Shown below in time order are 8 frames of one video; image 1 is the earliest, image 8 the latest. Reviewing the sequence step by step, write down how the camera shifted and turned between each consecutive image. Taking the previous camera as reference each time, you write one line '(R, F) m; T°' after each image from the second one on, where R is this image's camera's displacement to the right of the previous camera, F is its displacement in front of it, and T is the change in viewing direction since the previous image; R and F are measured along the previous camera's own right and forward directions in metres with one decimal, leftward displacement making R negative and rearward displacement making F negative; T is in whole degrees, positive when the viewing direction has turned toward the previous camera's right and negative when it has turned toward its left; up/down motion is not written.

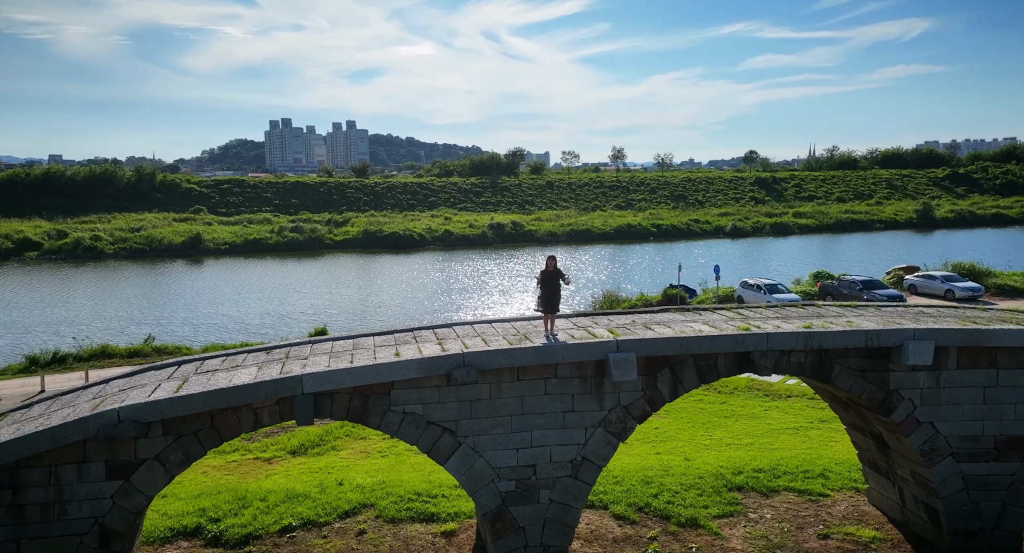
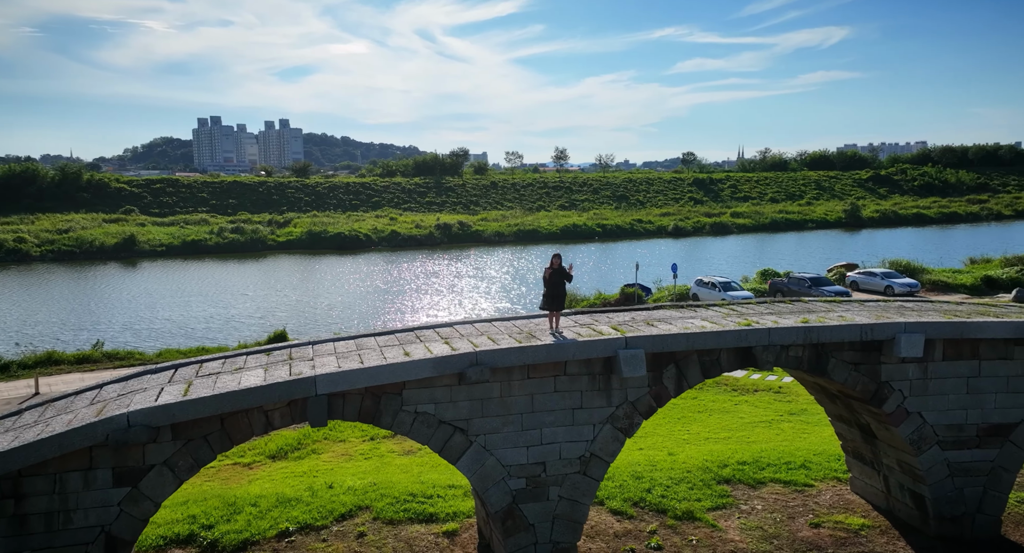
(-0.6, 0.0) m; +4°
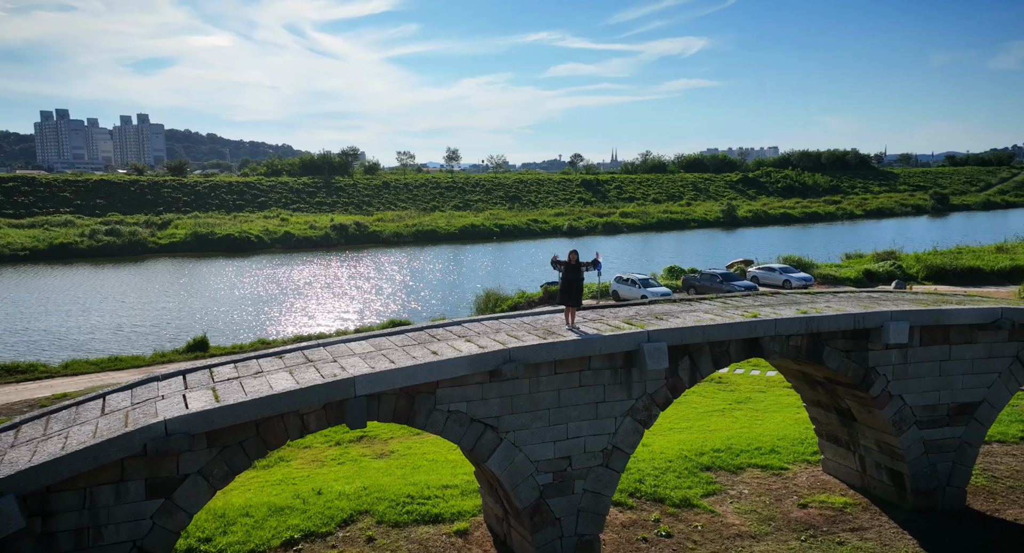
(-1.3, +0.1) m; +7°
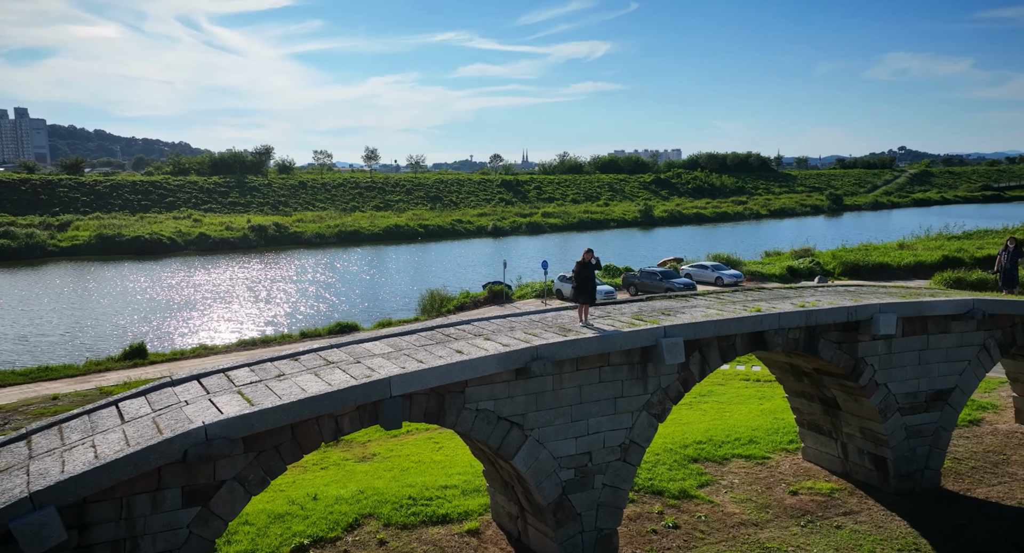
(-1.0, 0.0) m; +5°
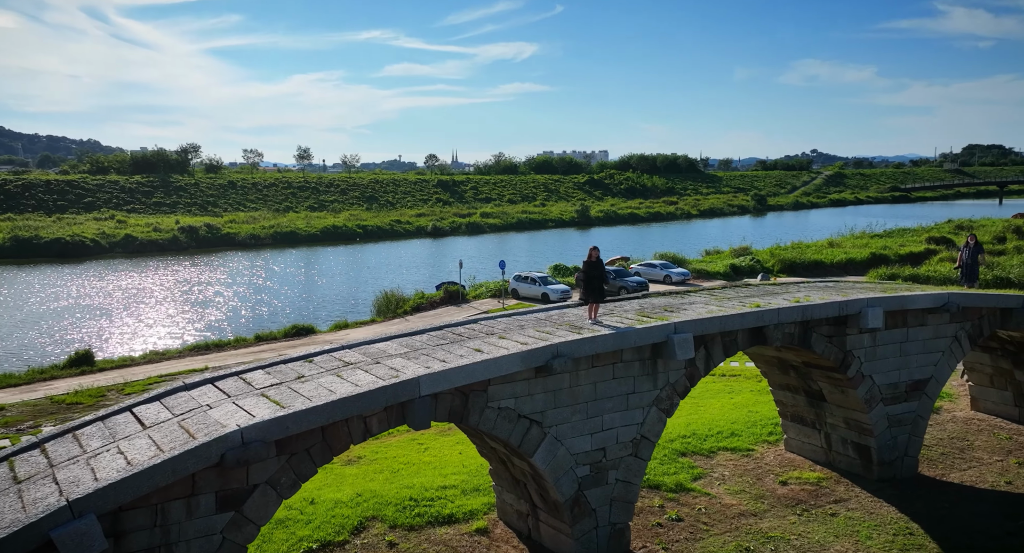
(-0.8, 0.0) m; +4°
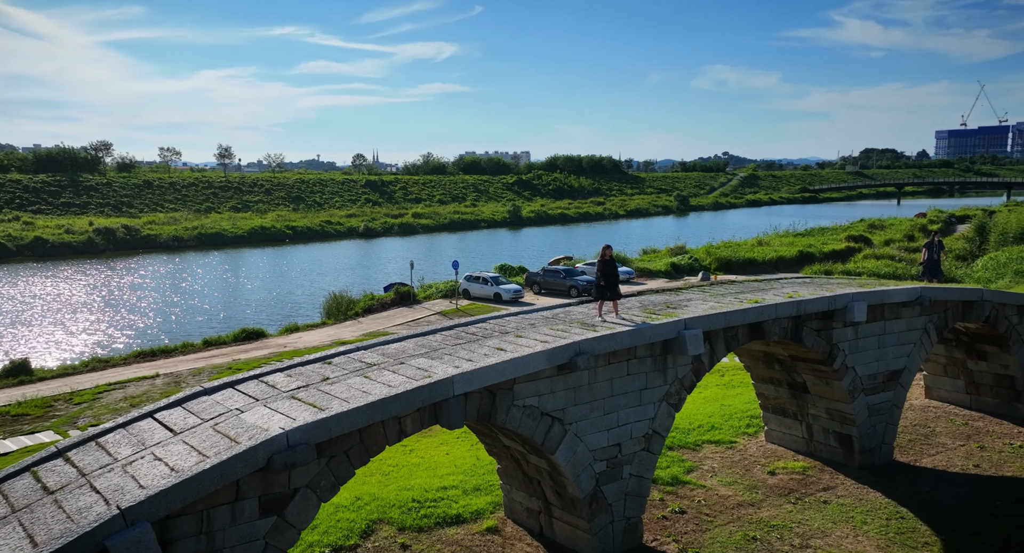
(-0.9, 0.0) m; +4°
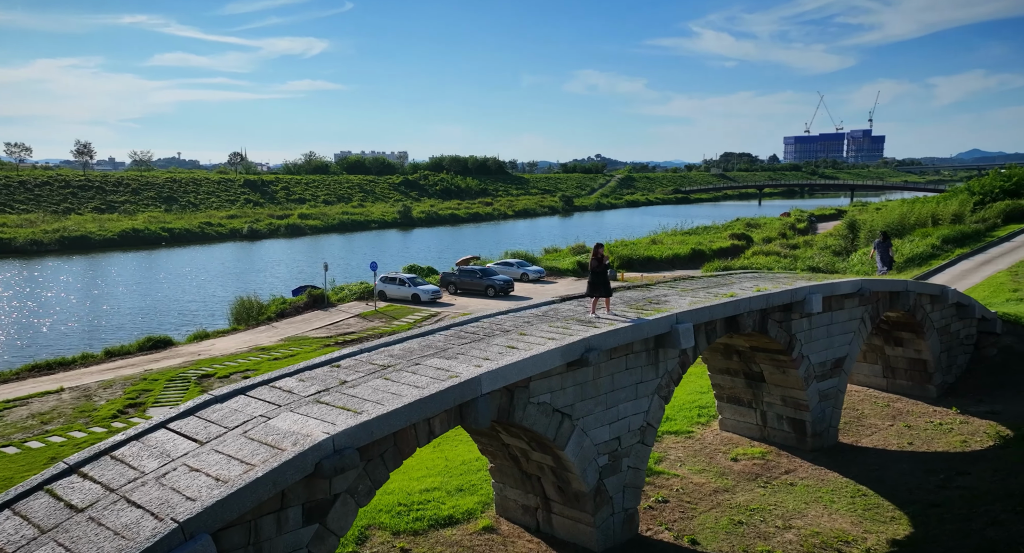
(-1.2, 0.0) m; +7°
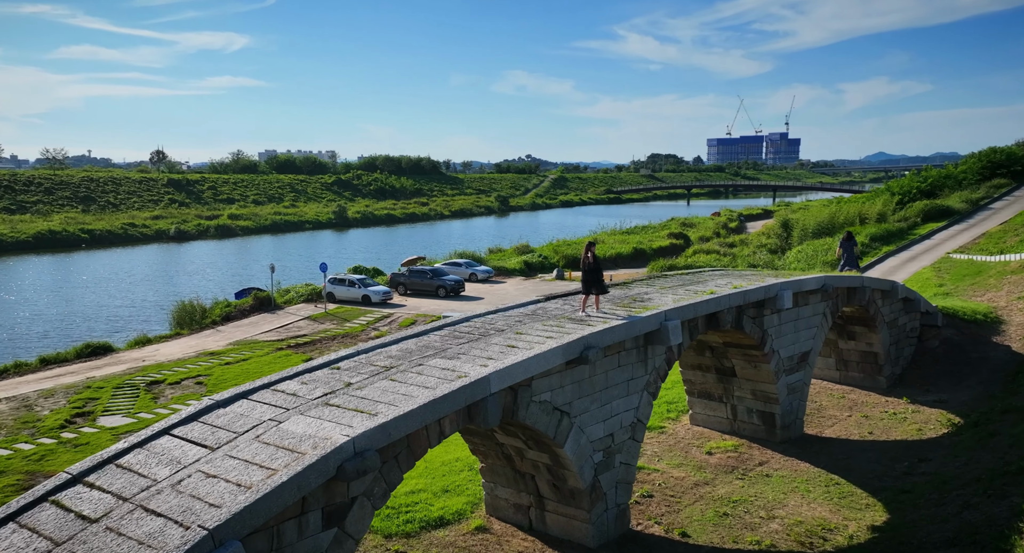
(-0.6, 0.0) m; +4°
